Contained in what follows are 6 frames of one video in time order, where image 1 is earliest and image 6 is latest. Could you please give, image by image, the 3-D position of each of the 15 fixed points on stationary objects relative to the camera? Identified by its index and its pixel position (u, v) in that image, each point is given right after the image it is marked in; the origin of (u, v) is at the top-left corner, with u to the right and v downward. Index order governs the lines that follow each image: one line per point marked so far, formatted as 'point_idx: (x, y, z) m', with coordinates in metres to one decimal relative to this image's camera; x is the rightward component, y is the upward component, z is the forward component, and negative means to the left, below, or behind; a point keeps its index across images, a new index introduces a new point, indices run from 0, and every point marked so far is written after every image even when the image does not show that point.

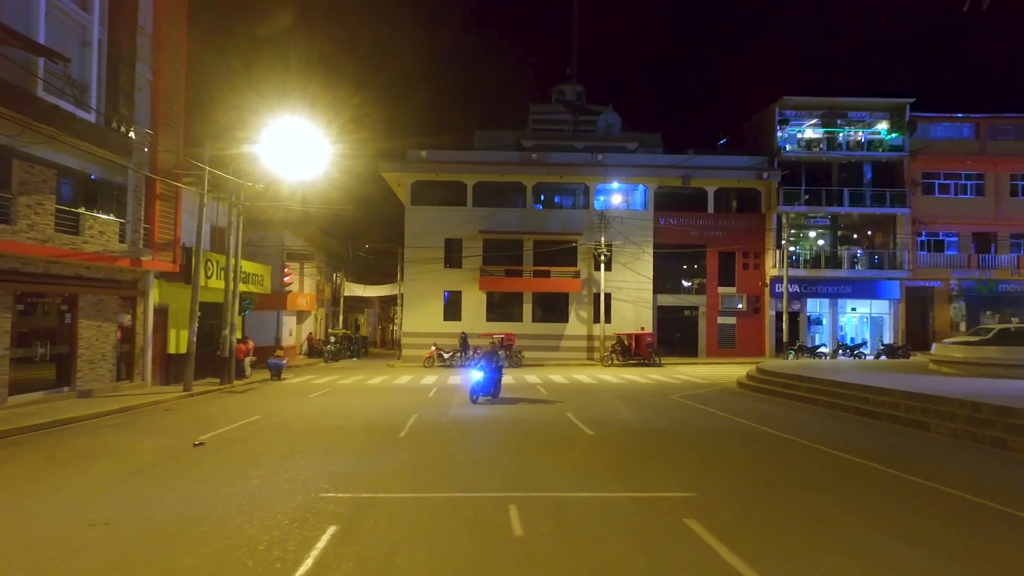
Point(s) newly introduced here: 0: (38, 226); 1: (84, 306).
0: (-11.5, +1.5, +16.2) m
1: (-12.2, -0.5, +19.1) m
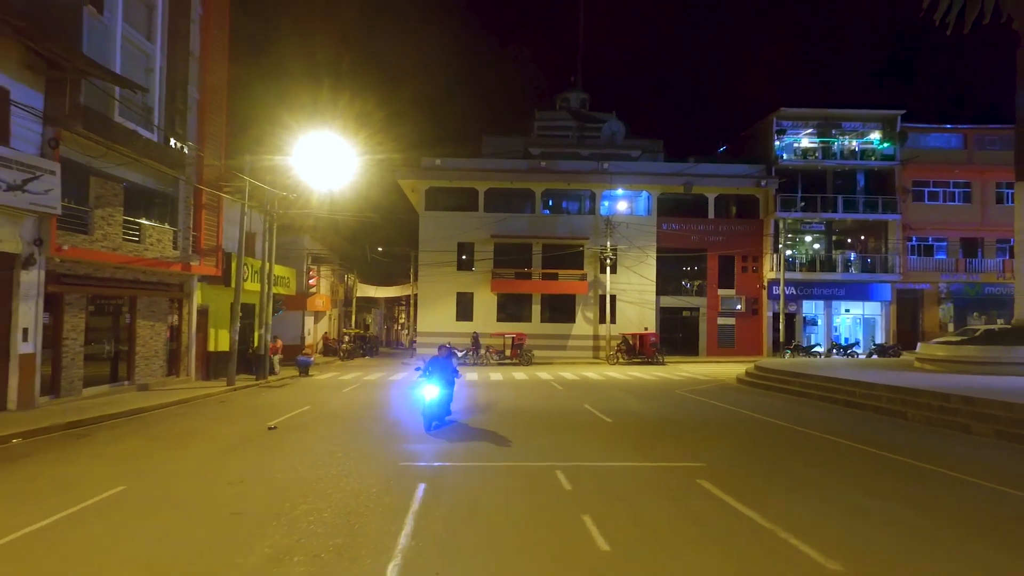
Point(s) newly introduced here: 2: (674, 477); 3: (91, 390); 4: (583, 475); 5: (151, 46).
0: (-10.9, +1.4, +18.0) m
1: (-11.6, -0.6, +20.9) m
2: (+2.3, -2.7, +9.8) m
3: (-11.7, -2.8, +18.6) m
4: (+1.0, -2.7, +9.6) m
5: (-10.4, +7.0, +19.3) m
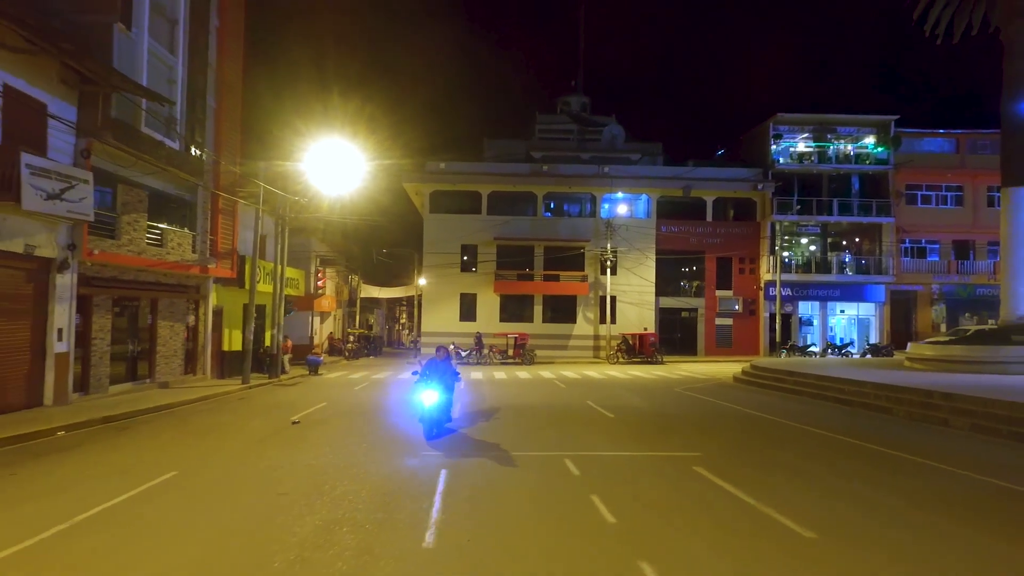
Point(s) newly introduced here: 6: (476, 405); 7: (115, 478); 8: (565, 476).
0: (-10.7, +1.4, +18.9) m
1: (-11.4, -0.7, +21.8) m
2: (+2.5, -2.8, +10.7) m
3: (-11.5, -2.9, +19.5) m
4: (+1.2, -2.7, +10.5) m
5: (-10.2, +6.9, +20.2) m
6: (-1.1, -3.5, +19.9) m
7: (-5.7, -2.7, +9.7) m
8: (+0.8, -2.7, +9.6) m
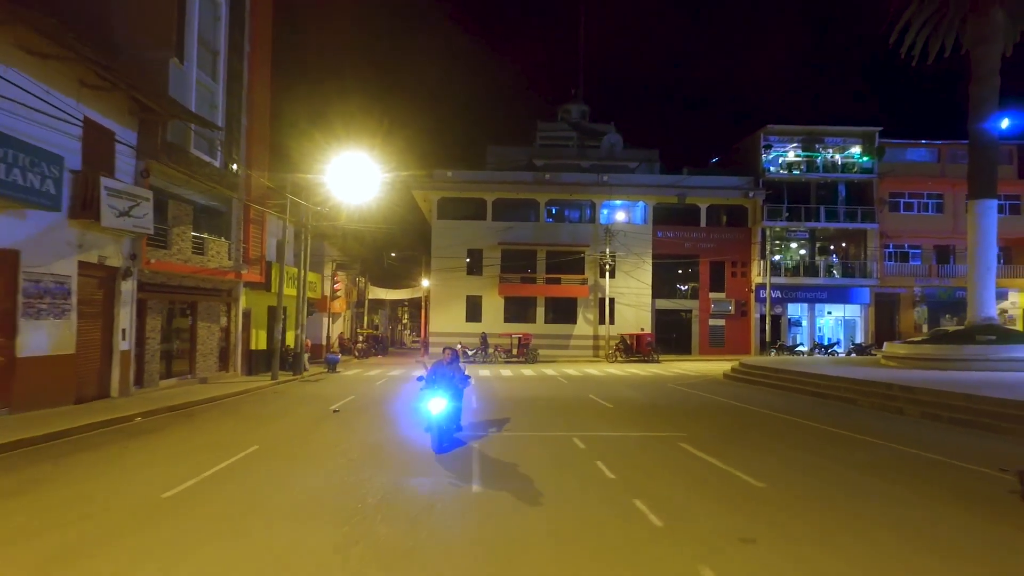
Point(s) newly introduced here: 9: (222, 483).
0: (-10.4, +1.2, +21.0) m
1: (-11.1, -0.8, +23.9) m
2: (+2.8, -3.0, +12.9) m
3: (-11.2, -3.0, +21.6) m
4: (+1.5, -2.9, +12.7) m
5: (-9.9, +6.8, +22.3) m
6: (-0.8, -3.7, +22.0) m
7: (-5.4, -2.9, +11.8) m
8: (+1.1, -2.8, +11.8) m
9: (-4.2, -2.8, +9.6) m
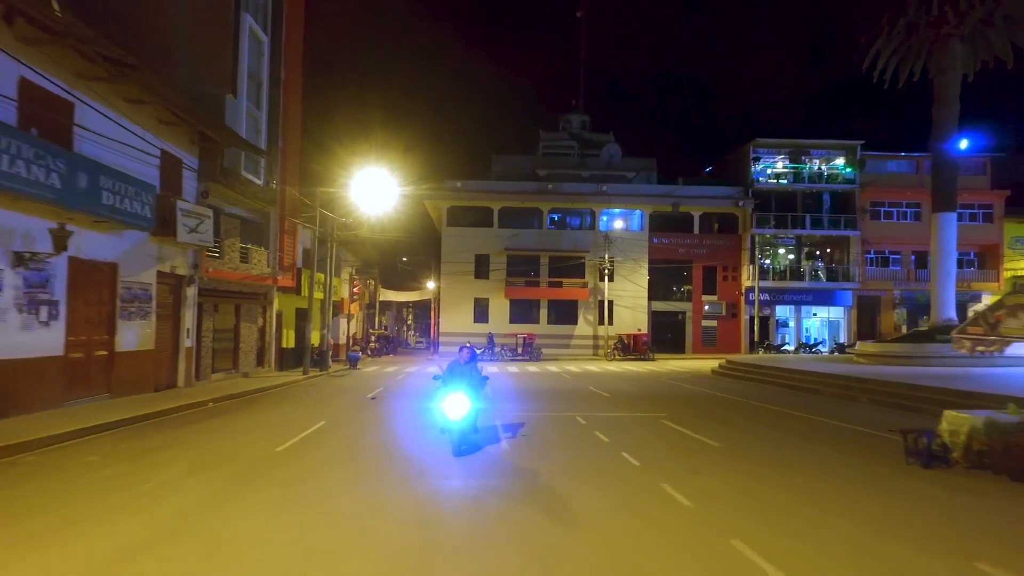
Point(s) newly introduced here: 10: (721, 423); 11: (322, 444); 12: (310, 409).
0: (-10.1, +1.1, +24.0) m
1: (-10.8, -1.0, +26.8) m
2: (+3.2, -3.1, +15.8) m
3: (-10.9, -3.2, +24.5) m
4: (+1.8, -3.0, +15.6) m
5: (-9.6, +6.6, +25.2) m
6: (-0.4, -3.8, +24.9) m
7: (-5.1, -3.0, +14.7) m
8: (+1.4, -3.0, +14.7) m
9: (-3.8, -3.0, +12.5) m
10: (+4.9, -3.2, +15.5) m
11: (-3.6, -3.0, +12.6) m
12: (-5.5, -3.2, +18.0) m
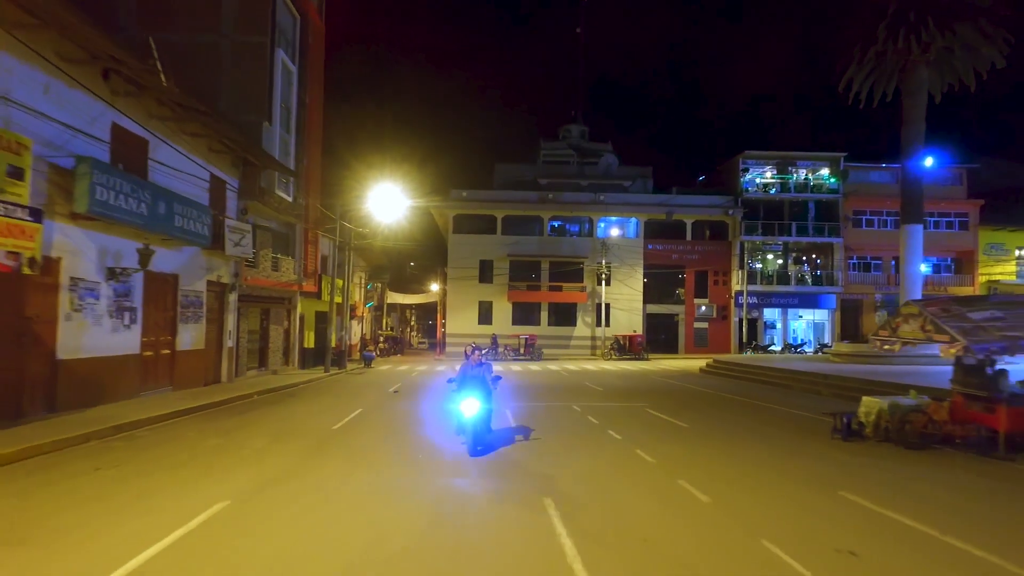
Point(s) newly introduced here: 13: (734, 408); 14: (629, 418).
0: (-9.9, +0.8, +26.7) m
1: (-10.6, -1.2, +29.5) m
2: (+3.4, -3.4, +18.5) m
3: (-10.7, -3.5, +27.2) m
4: (+2.0, -3.3, +18.3) m
5: (-9.4, +6.4, +27.9) m
6: (-0.3, -4.1, +27.6) m
7: (-4.9, -3.3, +17.4) m
8: (+1.6, -3.2, +17.4) m
9: (-3.7, -3.2, +15.2) m
10: (+5.1, -3.5, +18.2) m
11: (-3.4, -3.2, +15.3) m
12: (-5.3, -3.5, +20.7) m
13: (+6.5, -3.6, +19.3) m
14: (+2.9, -3.3, +16.7) m
